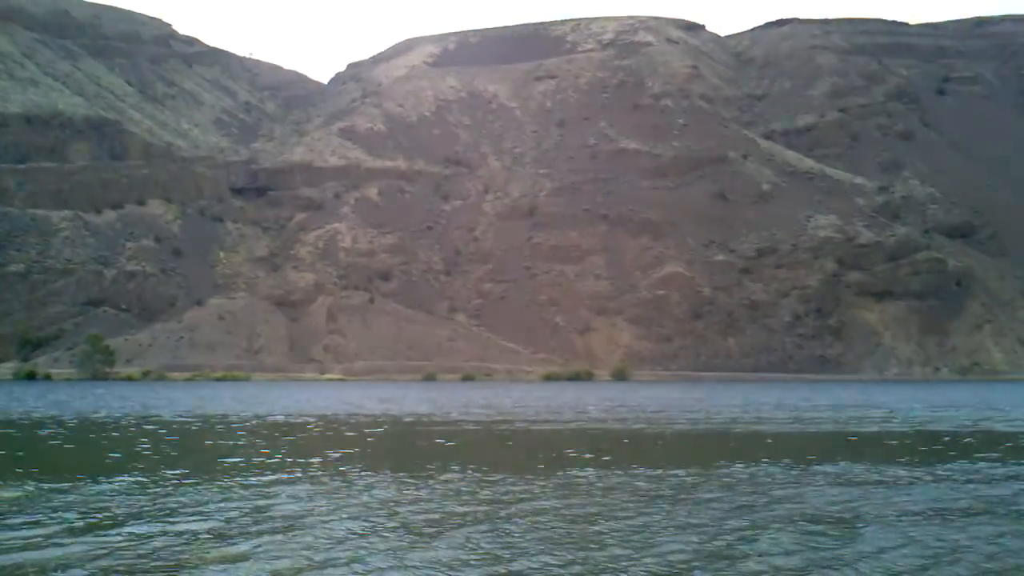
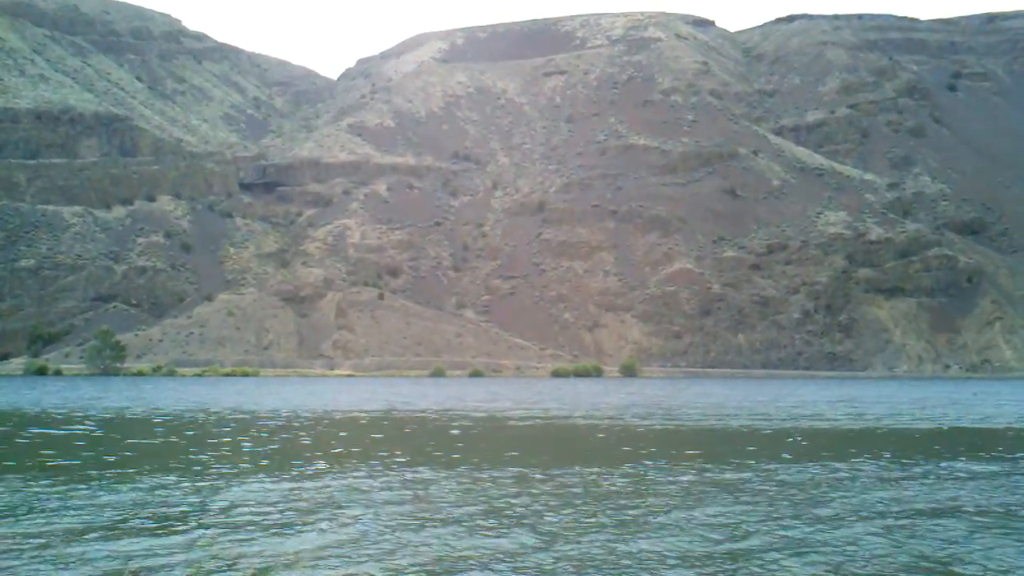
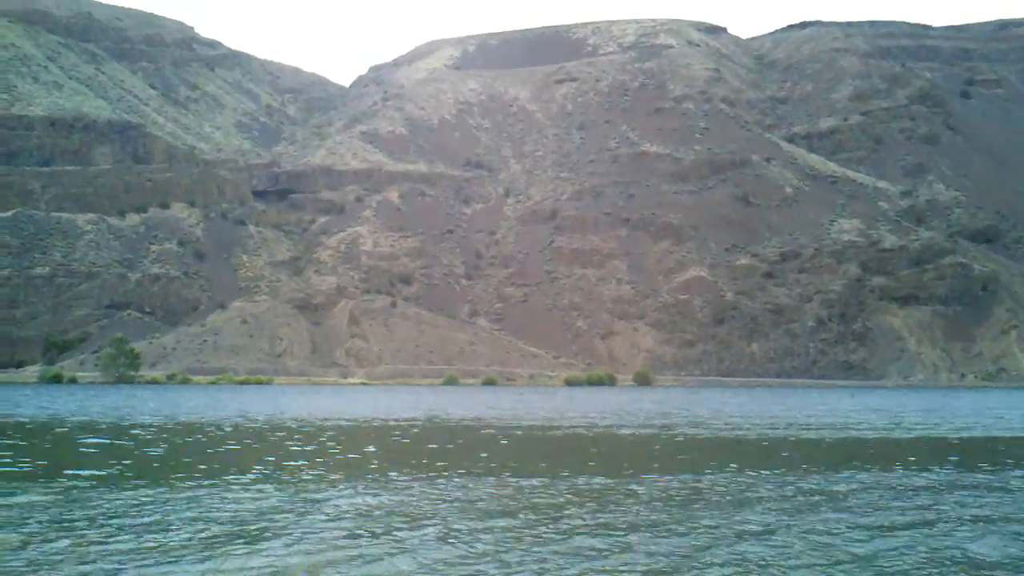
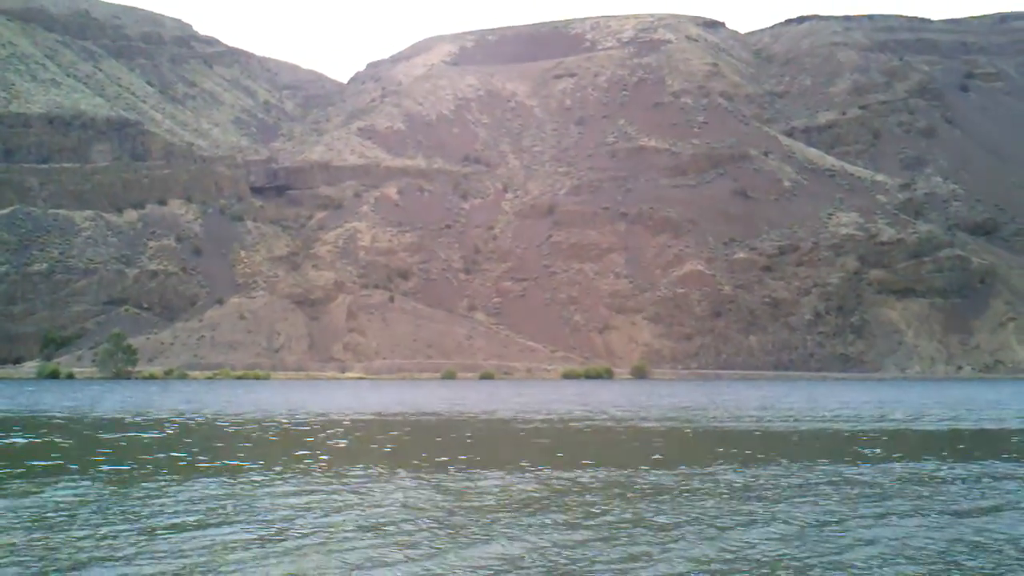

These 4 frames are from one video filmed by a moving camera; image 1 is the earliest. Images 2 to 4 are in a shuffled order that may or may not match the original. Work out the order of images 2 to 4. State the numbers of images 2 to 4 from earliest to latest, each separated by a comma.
2, 3, 4
